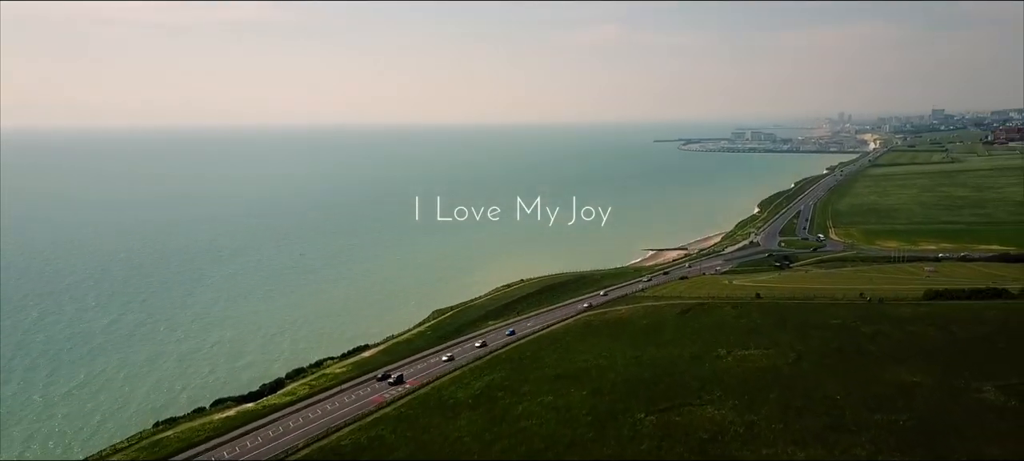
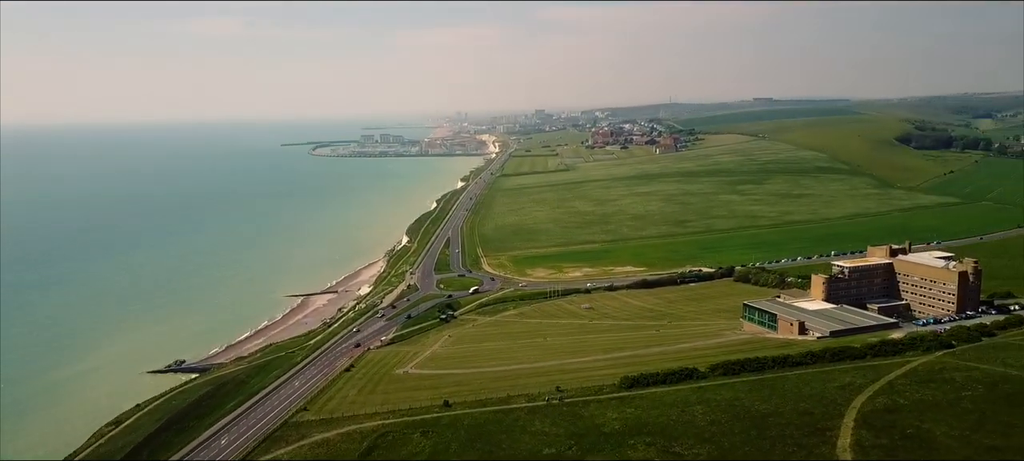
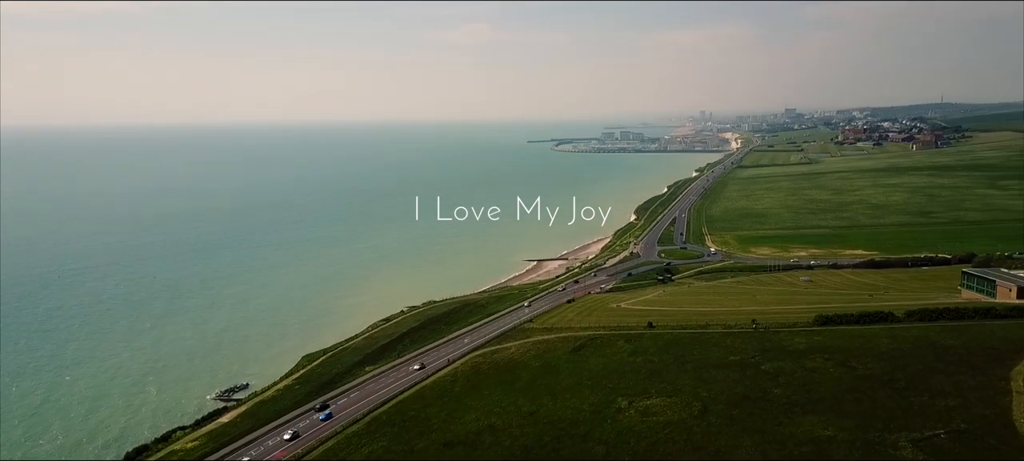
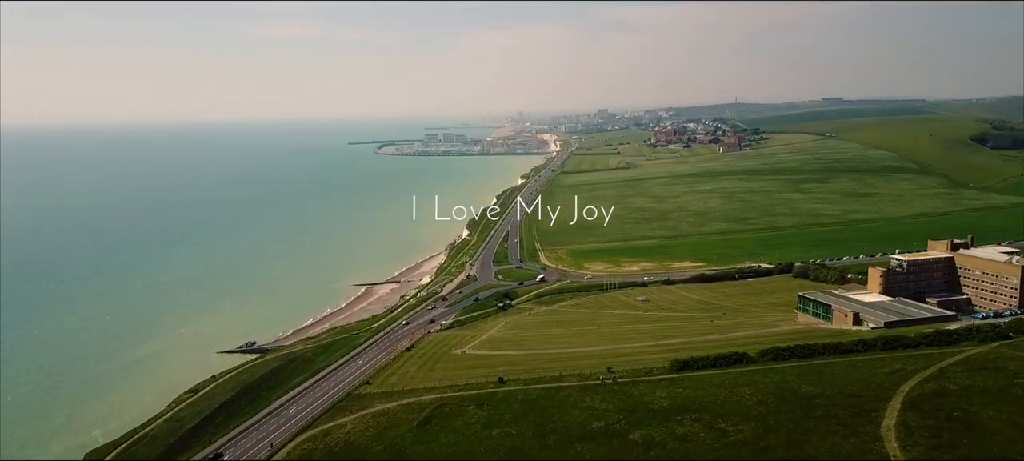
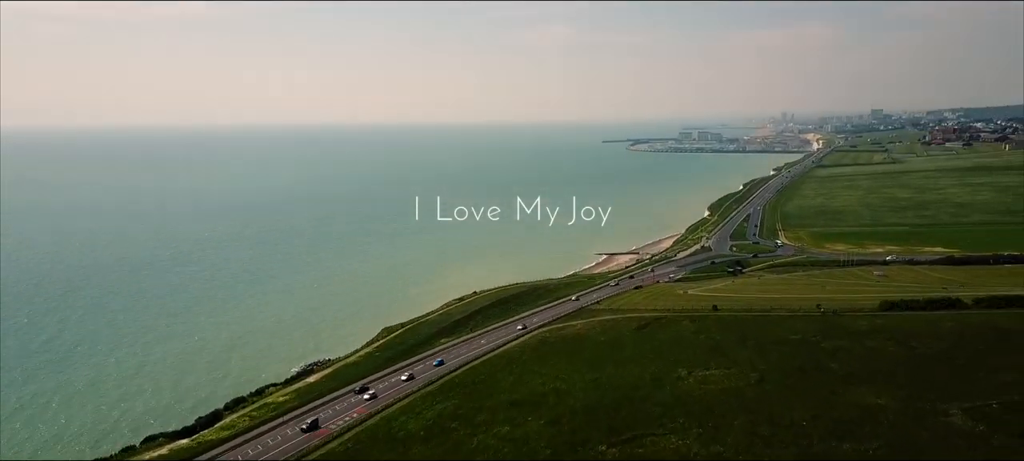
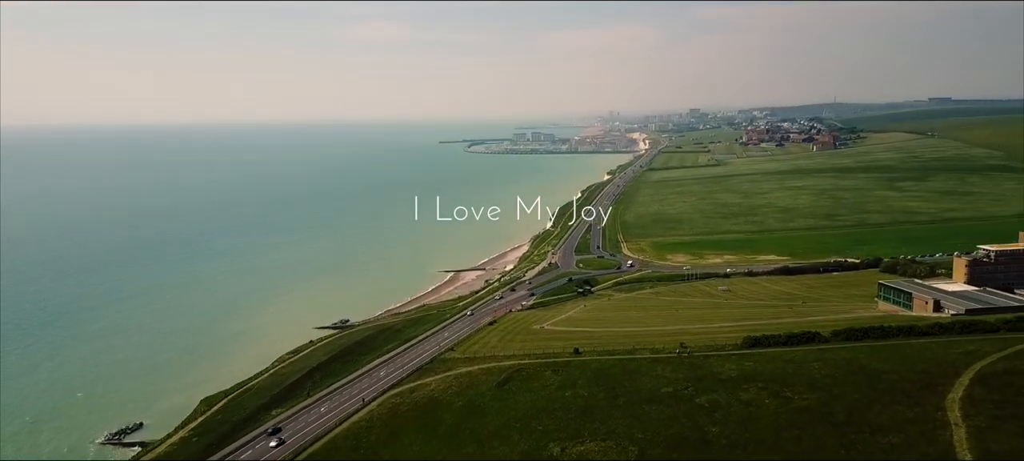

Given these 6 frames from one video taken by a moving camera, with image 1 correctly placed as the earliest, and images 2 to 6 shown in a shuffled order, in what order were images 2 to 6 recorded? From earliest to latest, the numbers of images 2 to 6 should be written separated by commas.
5, 3, 6, 4, 2
